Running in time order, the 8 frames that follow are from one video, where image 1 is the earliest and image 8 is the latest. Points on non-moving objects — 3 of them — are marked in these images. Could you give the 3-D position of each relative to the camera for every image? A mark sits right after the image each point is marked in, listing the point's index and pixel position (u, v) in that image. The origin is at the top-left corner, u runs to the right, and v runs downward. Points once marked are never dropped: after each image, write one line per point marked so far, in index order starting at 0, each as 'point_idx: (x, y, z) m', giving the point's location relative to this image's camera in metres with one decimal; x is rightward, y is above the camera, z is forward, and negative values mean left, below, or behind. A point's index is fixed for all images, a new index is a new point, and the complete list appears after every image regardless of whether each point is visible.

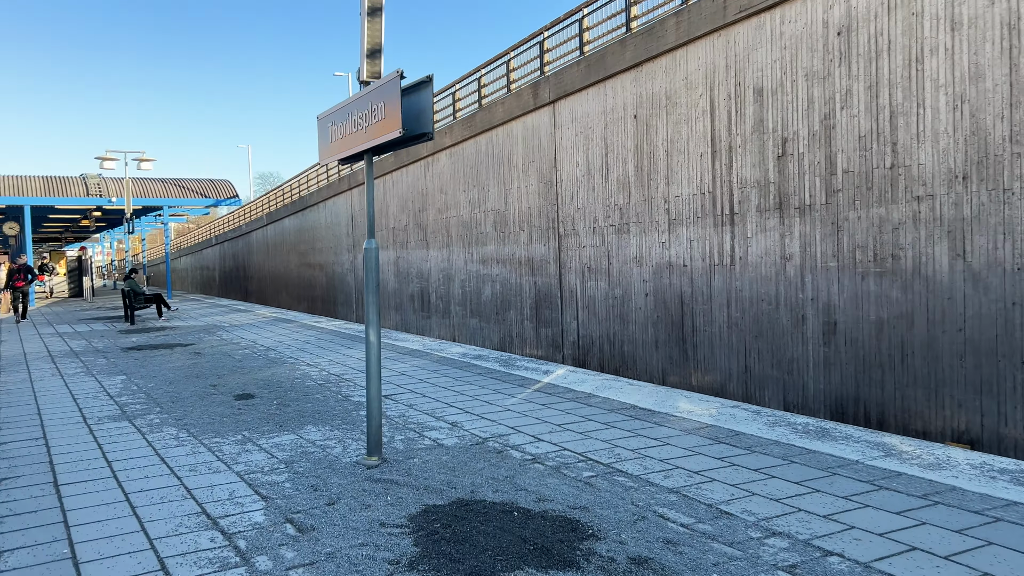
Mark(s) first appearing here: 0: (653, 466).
0: (+0.8, -1.0, +4.6) m
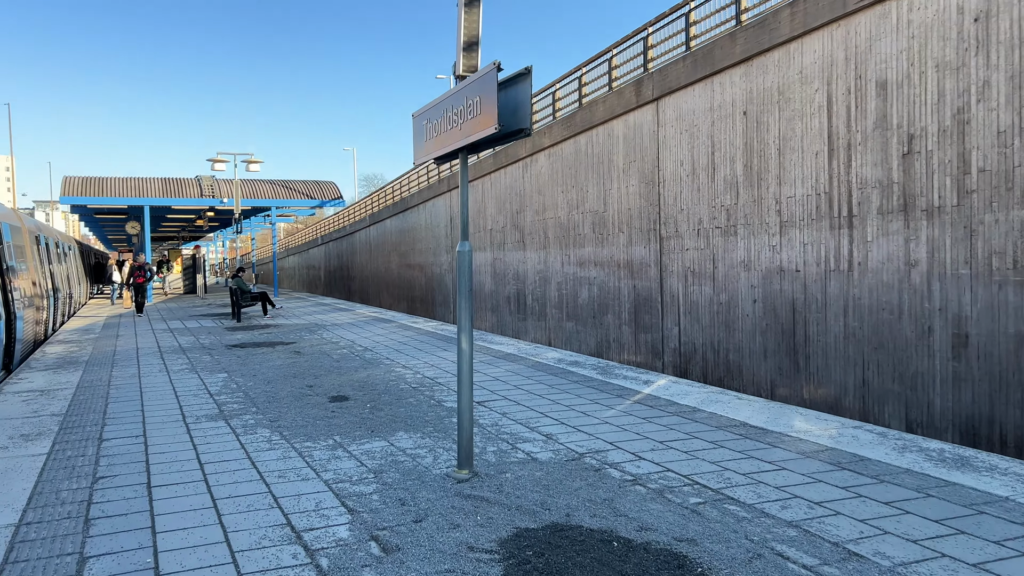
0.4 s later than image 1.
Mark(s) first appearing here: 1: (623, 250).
0: (+1.3, -1.1, +4.2) m
1: (+1.6, +0.5, +11.6) m
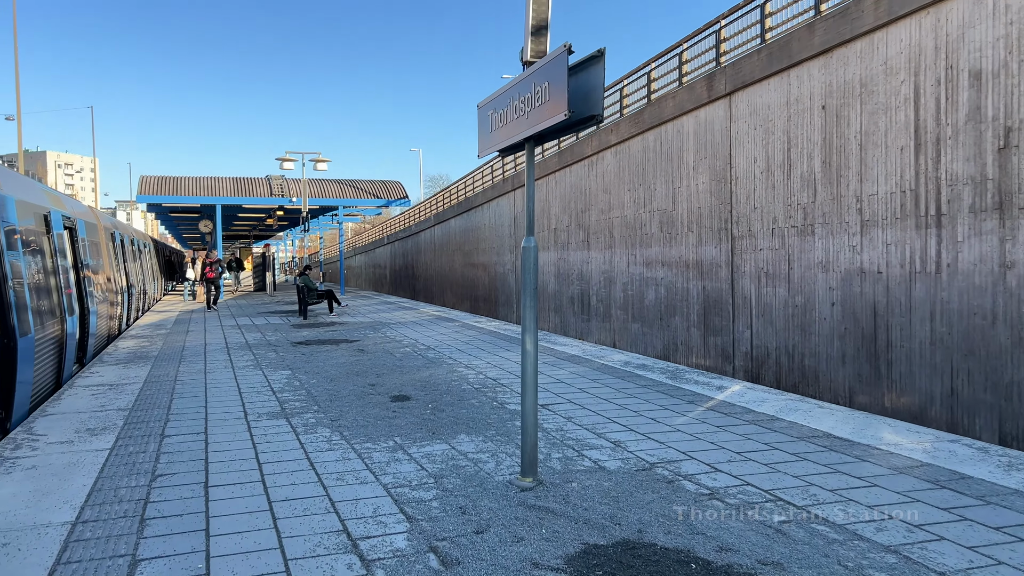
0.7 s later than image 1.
0: (+1.6, -1.1, +3.8) m
1: (+2.5, +0.5, +11.2) m
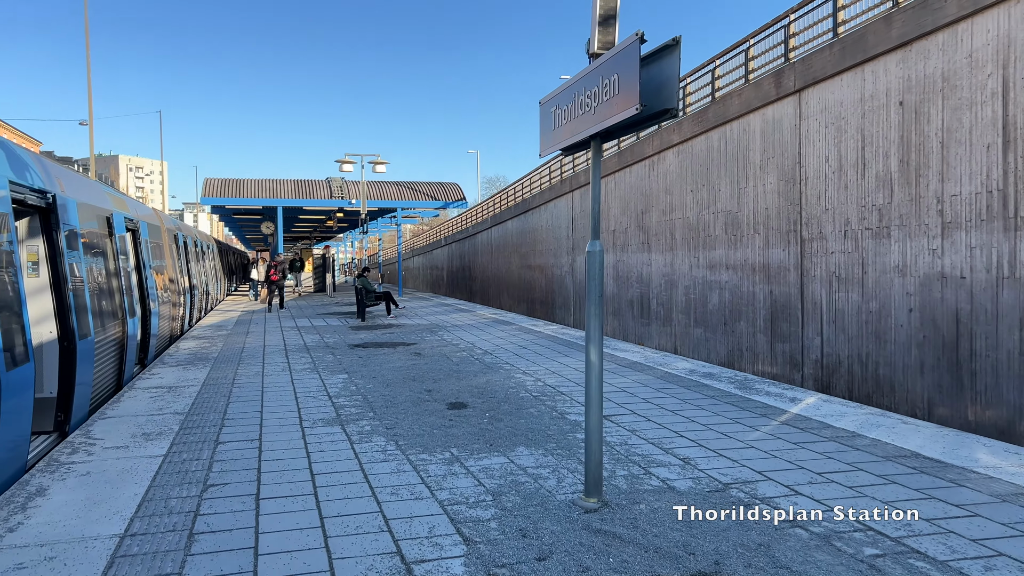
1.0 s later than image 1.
0: (+1.9, -1.1, +3.4) m
1: (+3.3, +0.5, +10.7) m
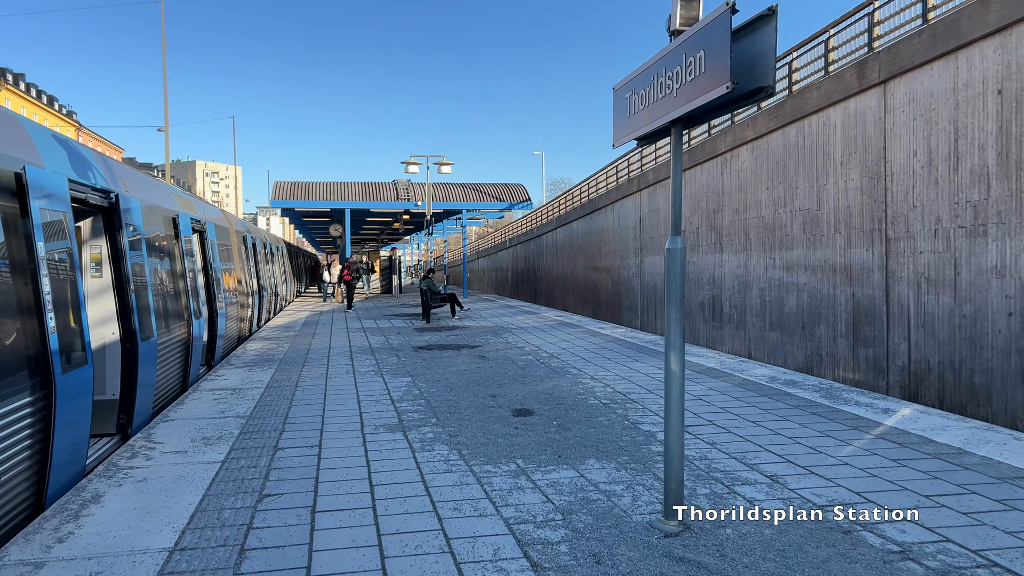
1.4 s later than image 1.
0: (+2.2, -1.1, +2.9) m
1: (+4.2, +0.4, +10.1) m
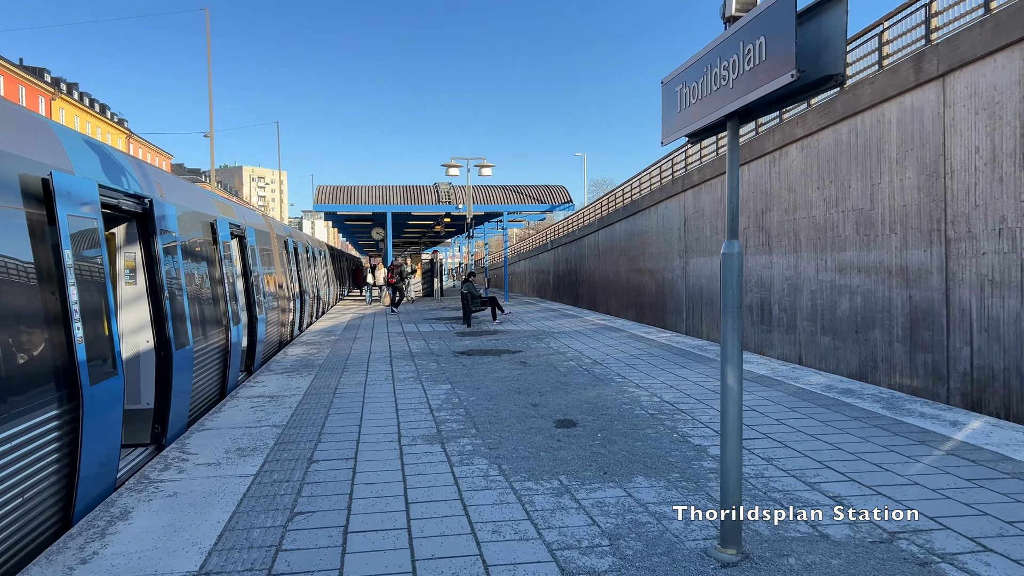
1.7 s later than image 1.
0: (+2.3, -1.1, +2.6) m
1: (+4.7, +0.4, +9.7) m
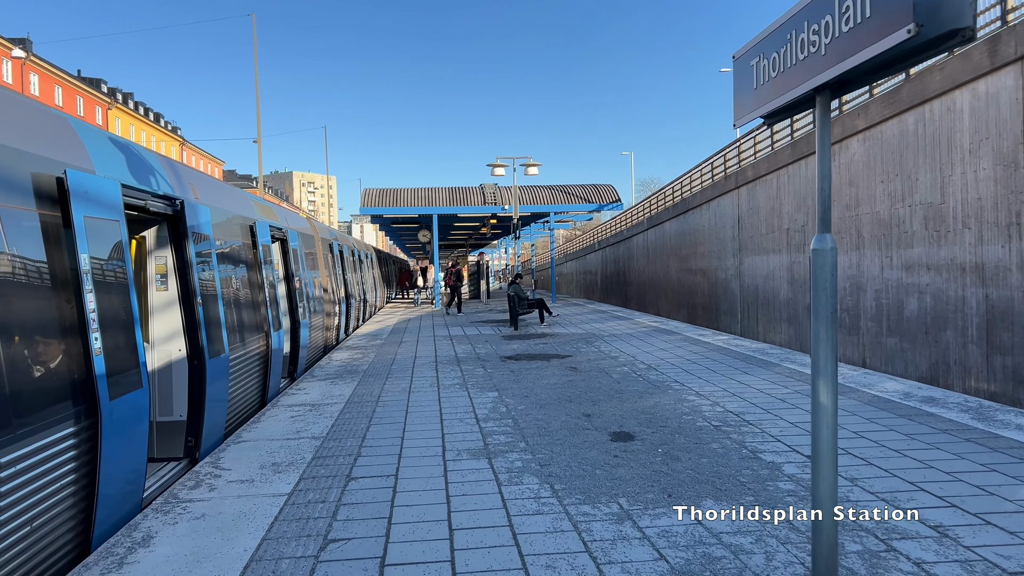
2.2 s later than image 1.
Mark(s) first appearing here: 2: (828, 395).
0: (+2.5, -1.1, +2.0) m
1: (+5.2, +0.4, +9.0) m
2: (+1.1, -0.4, +2.8) m
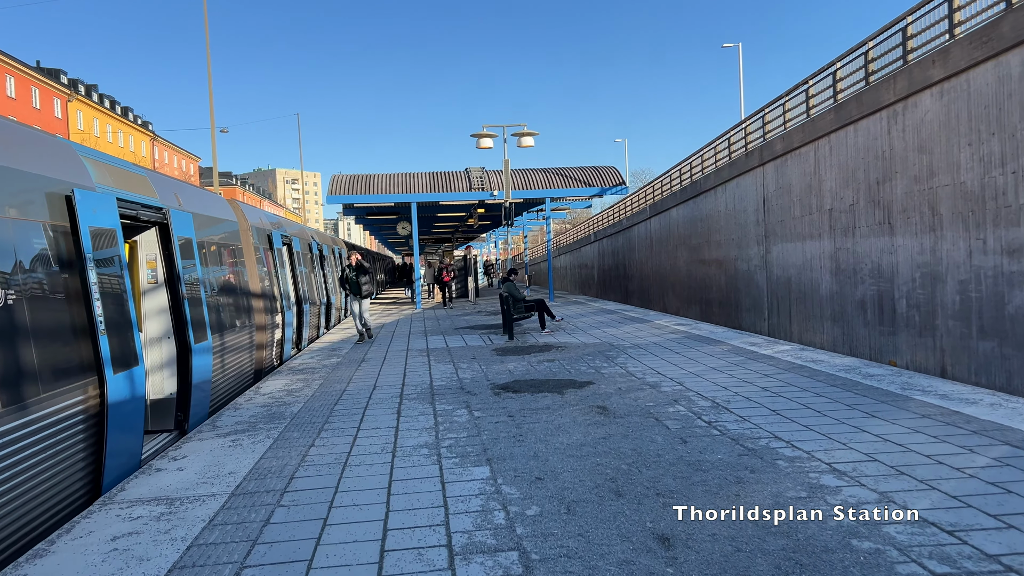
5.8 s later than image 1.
0: (+2.6, -1.1, -1.0) m
1: (+5.2, +0.5, +6.0) m
2: (+1.2, -0.4, -0.2) m
